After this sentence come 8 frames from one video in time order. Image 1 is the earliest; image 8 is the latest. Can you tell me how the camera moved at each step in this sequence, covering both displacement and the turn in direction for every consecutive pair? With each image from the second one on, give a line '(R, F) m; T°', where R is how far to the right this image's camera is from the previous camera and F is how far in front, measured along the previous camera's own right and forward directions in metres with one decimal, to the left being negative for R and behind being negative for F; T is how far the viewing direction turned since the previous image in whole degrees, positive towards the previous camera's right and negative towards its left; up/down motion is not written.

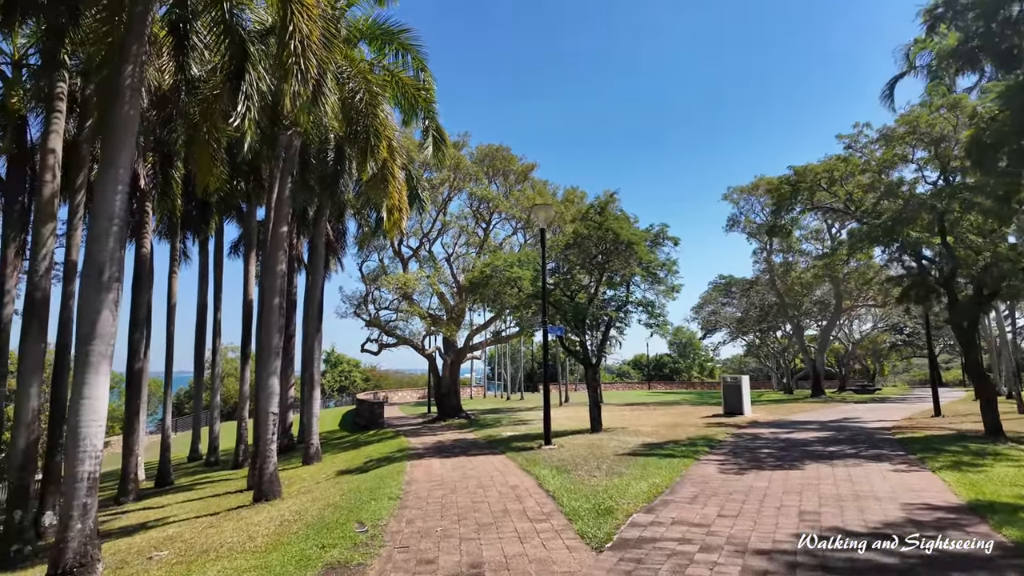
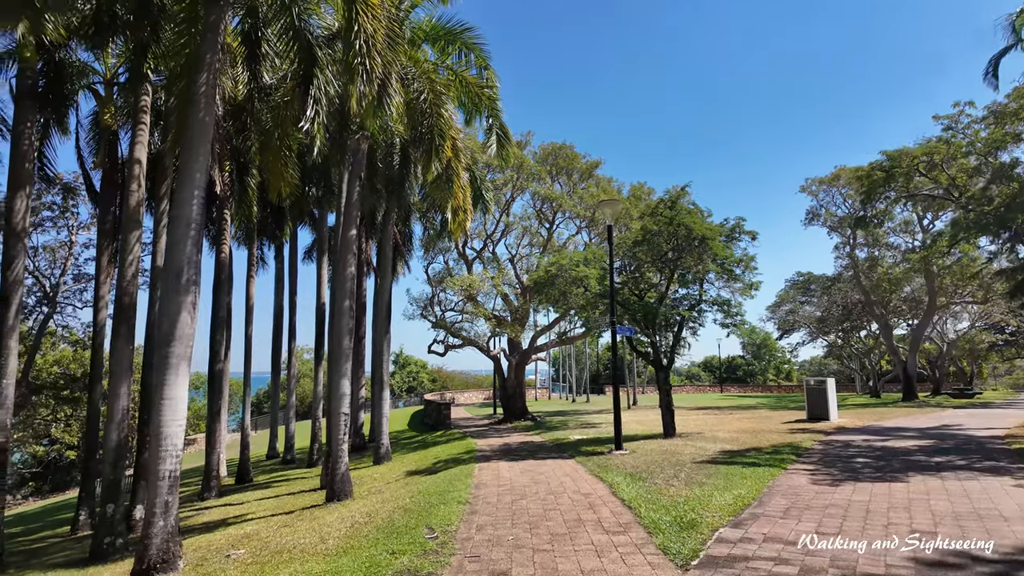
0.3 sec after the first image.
(-0.1, +0.3) m; -6°
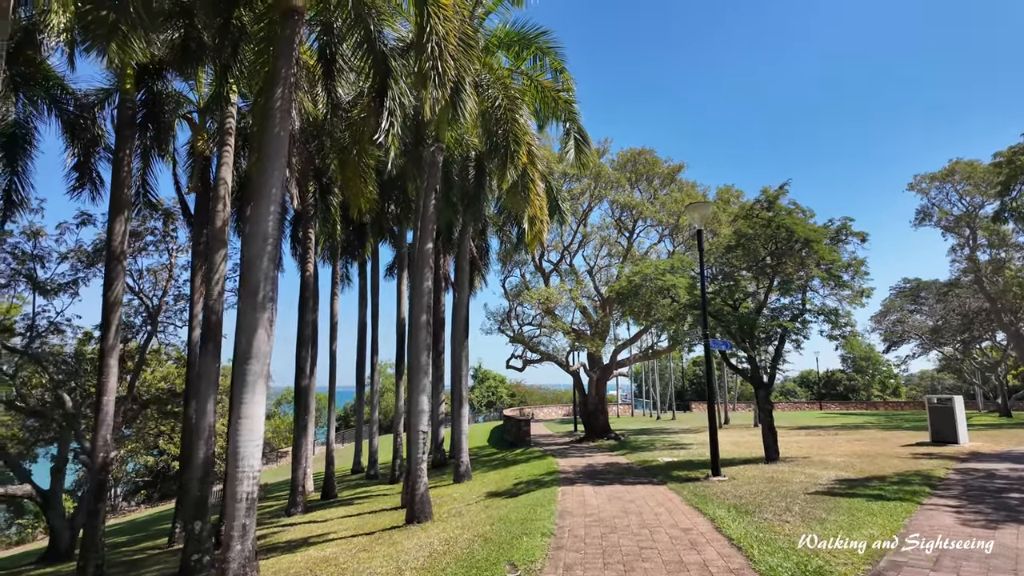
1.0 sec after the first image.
(-0.1, +0.6) m; -8°
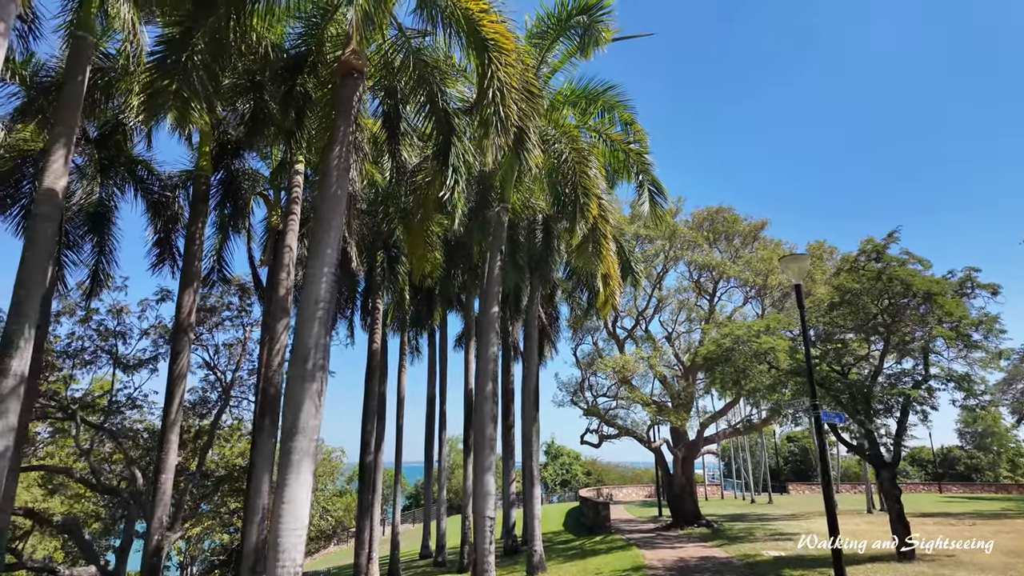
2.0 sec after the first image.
(0.0, +0.9) m; -7°
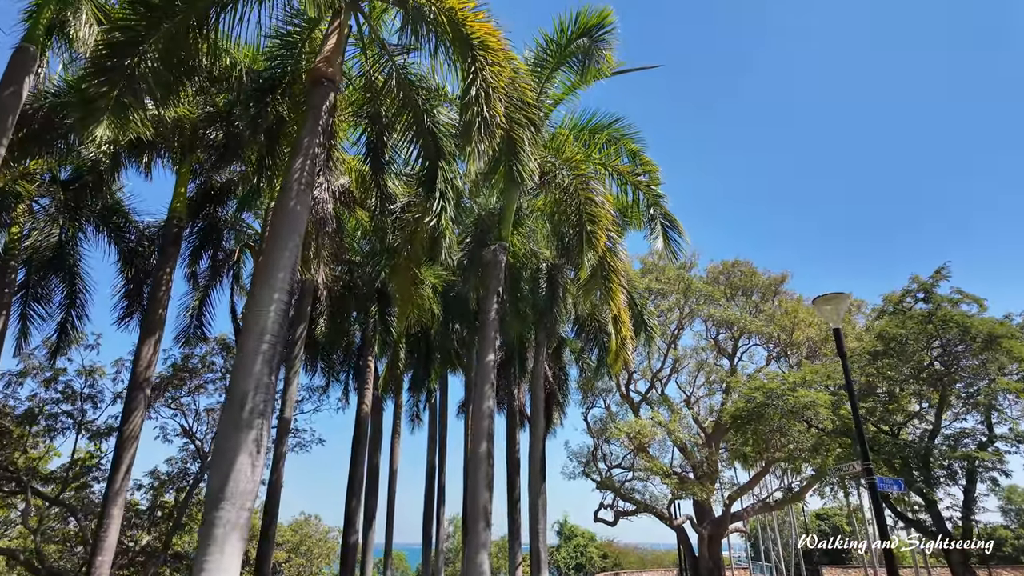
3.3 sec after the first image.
(+0.2, +1.3) m; -1°
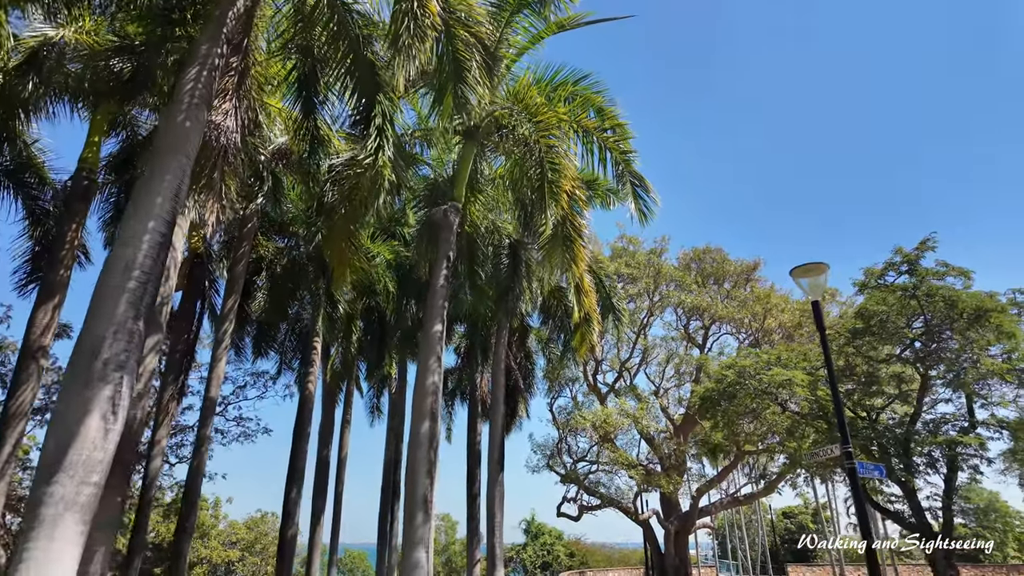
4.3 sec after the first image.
(+0.4, +1.0) m; +2°
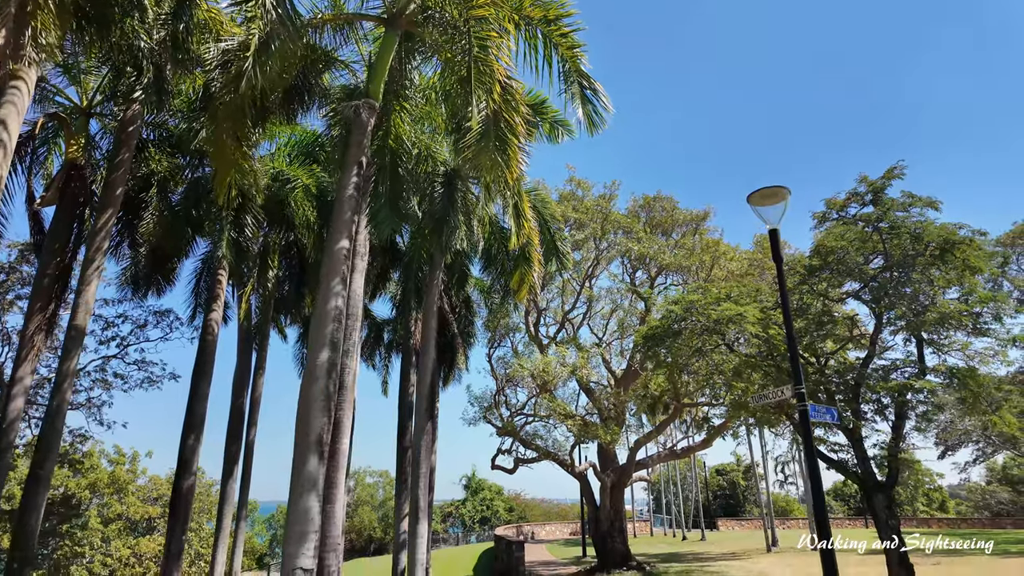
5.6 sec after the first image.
(+0.4, +1.2) m; +5°
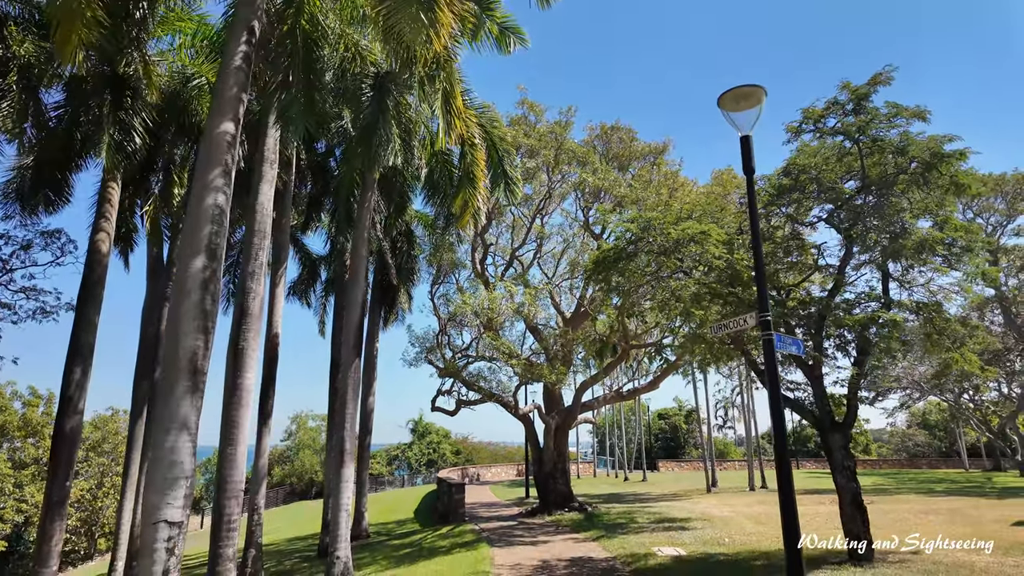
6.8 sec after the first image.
(+0.3, +1.2) m; +5°
